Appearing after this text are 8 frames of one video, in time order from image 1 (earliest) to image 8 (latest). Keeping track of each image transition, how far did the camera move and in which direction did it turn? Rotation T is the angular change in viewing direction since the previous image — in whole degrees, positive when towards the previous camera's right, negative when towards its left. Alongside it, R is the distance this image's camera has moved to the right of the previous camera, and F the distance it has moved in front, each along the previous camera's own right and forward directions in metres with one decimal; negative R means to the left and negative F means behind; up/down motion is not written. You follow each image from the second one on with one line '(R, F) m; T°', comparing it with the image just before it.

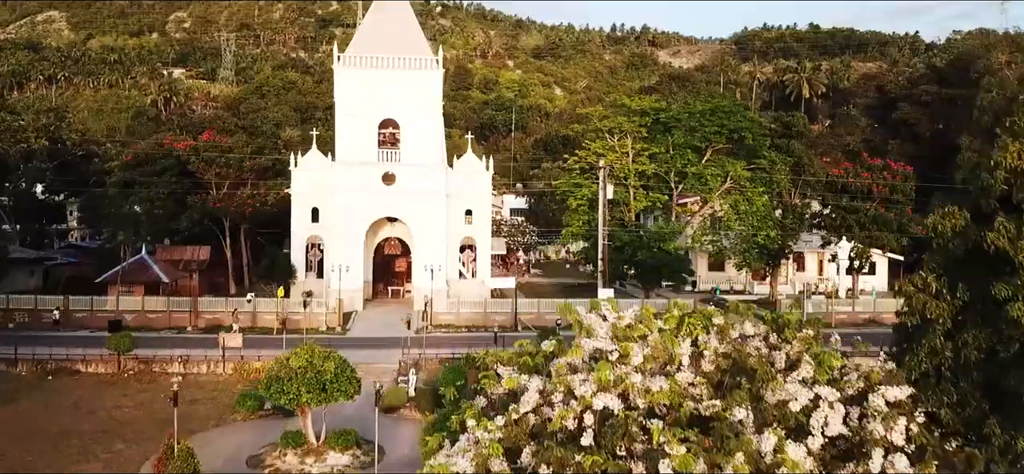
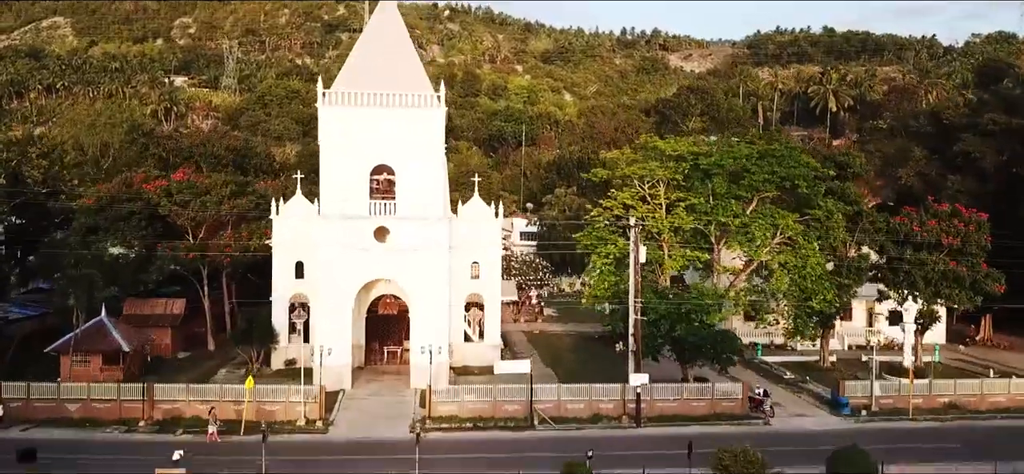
(-0.1, +2.8) m; -1°
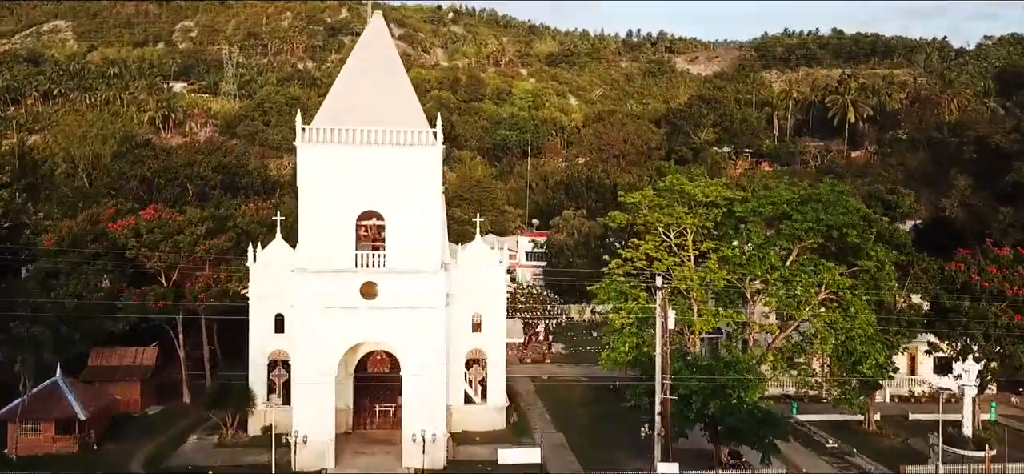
(0.0, +2.1) m; 0°
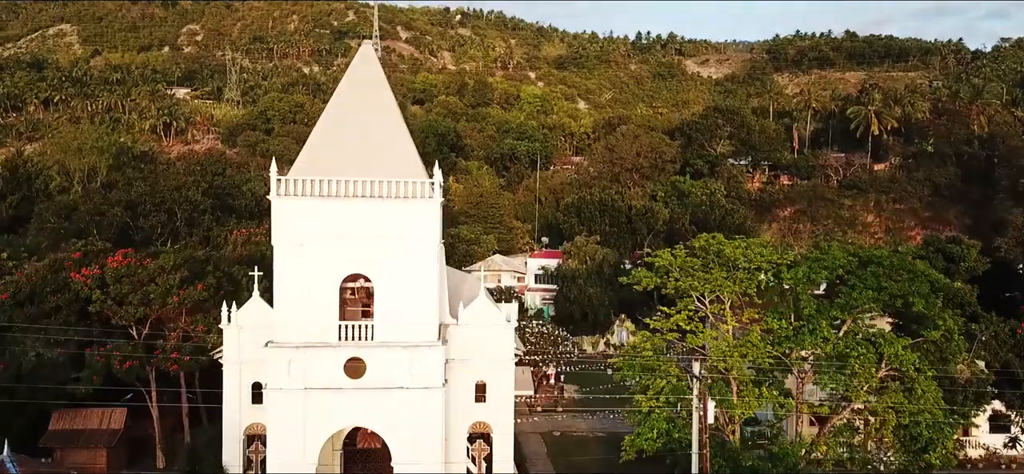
(0.0, +2.1) m; -1°
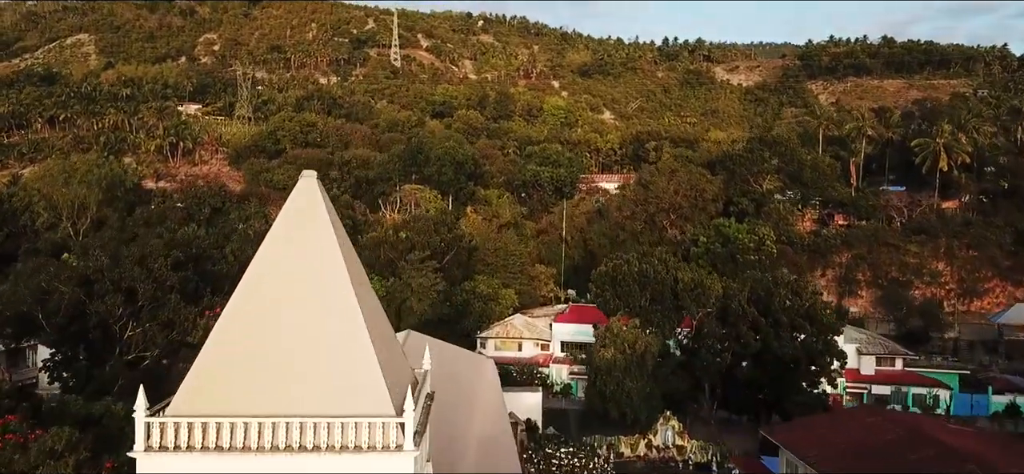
(0.0, +5.1) m; -2°
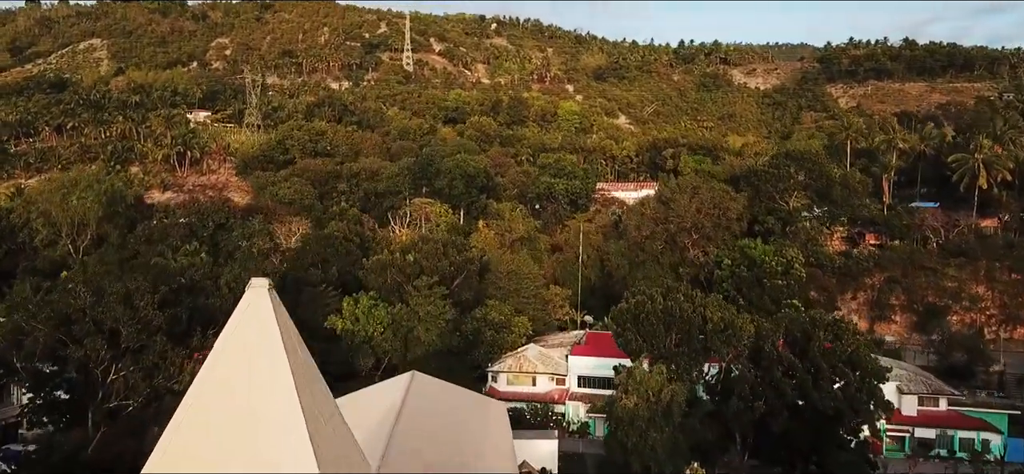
(0.0, +2.1) m; -1°
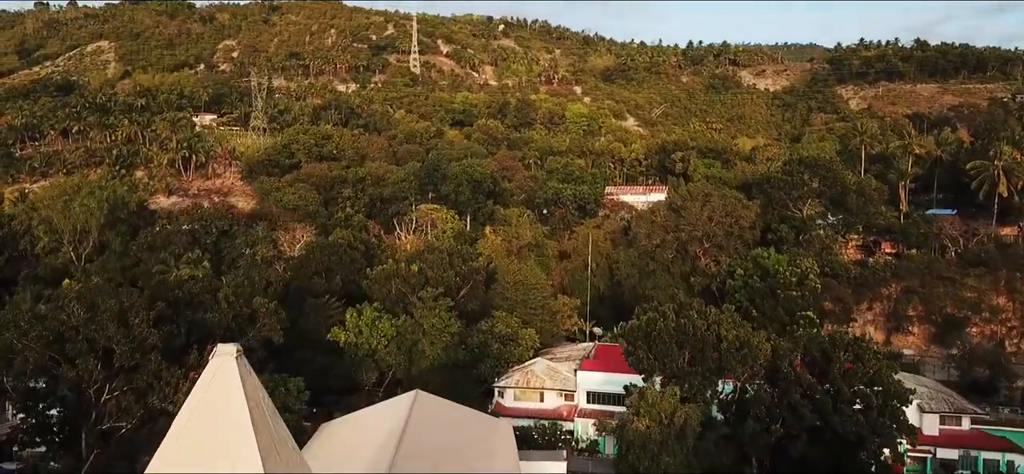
(0.0, +0.9) m; -1°
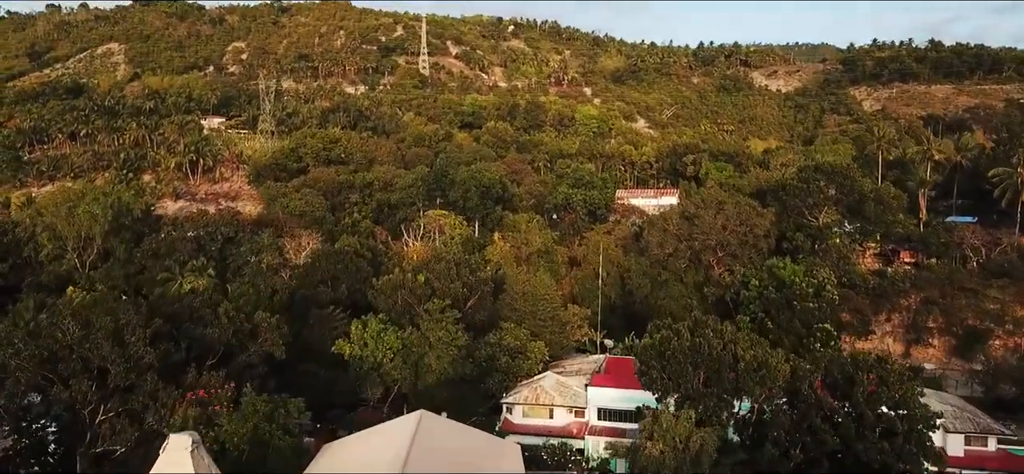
(0.0, +0.9) m; -1°
